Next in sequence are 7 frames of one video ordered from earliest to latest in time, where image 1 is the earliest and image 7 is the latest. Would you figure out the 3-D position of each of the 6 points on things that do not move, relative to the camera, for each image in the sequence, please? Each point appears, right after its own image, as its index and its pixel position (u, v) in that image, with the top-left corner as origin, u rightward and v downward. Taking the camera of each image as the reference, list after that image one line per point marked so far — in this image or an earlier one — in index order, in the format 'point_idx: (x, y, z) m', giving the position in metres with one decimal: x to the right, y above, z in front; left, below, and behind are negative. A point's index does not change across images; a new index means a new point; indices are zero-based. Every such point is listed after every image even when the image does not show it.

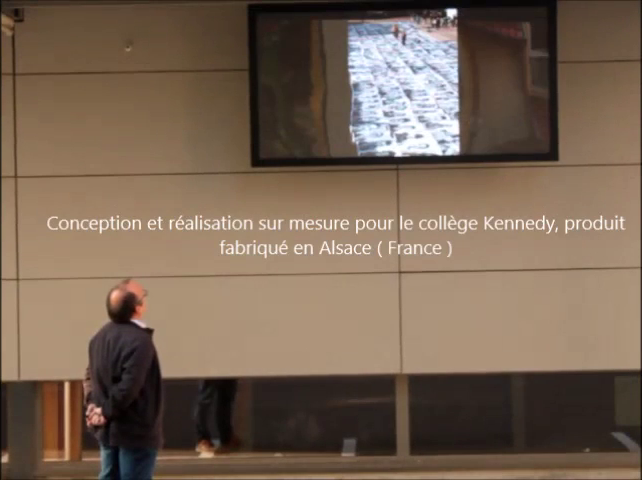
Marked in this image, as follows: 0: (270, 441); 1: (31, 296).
0: (-0.4, -1.5, +6.6) m
1: (-2.1, -0.4, +6.3) m
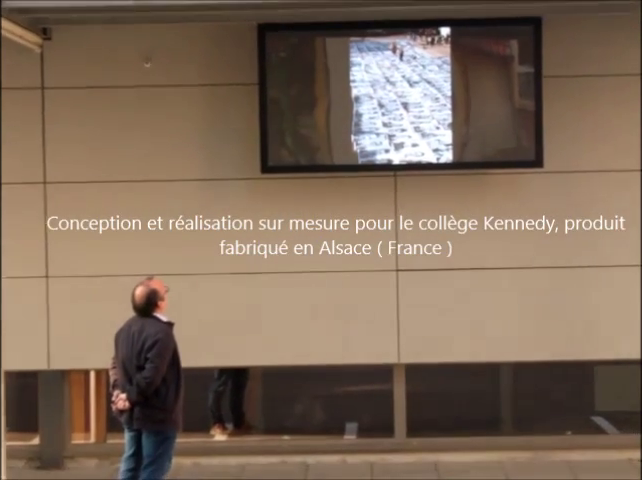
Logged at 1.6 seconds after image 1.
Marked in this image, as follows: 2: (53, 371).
0: (-0.3, -1.5, +7.2) m
1: (-2.1, -0.4, +6.9) m
2: (-2.2, -1.1, +6.9) m
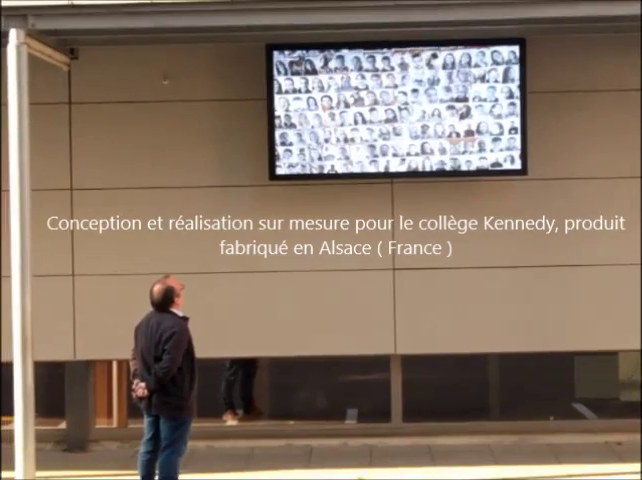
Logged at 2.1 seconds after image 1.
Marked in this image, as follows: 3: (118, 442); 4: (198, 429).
0: (-0.3, -1.5, +7.8) m
1: (-2.1, -0.4, +7.5) m
2: (-2.1, -1.1, +7.6) m
3: (-1.8, -1.8, +7.6) m
4: (-1.1, -1.7, +7.8) m
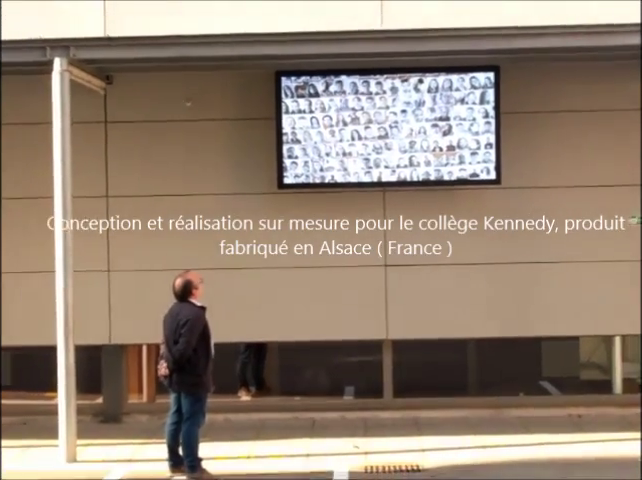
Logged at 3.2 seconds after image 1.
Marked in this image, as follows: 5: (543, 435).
0: (-0.3, -1.5, +9.0) m
1: (-2.0, -0.4, +8.7) m
2: (-2.1, -1.1, +8.7) m
3: (-1.8, -1.8, +8.8) m
4: (-1.1, -1.7, +9.0) m
5: (+2.1, -1.9, +8.3) m
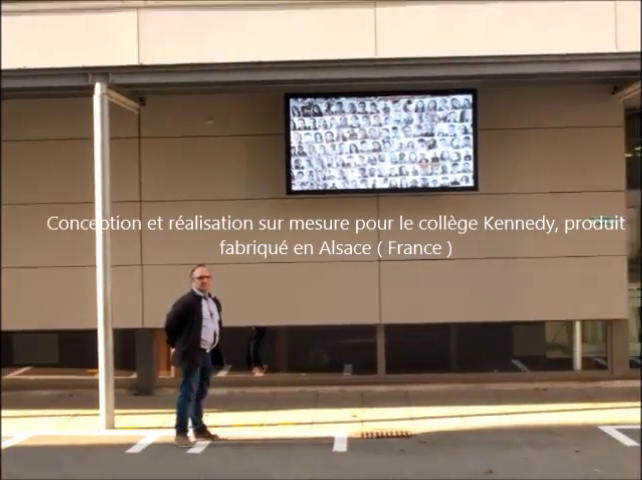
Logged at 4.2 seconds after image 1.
0: (-0.3, -1.5, +10.4) m
1: (-2.0, -0.4, +10.1) m
2: (-2.1, -1.1, +10.1) m
3: (-1.7, -1.8, +10.2) m
4: (-1.1, -1.7, +10.4) m
5: (+2.2, -1.9, +9.7) m
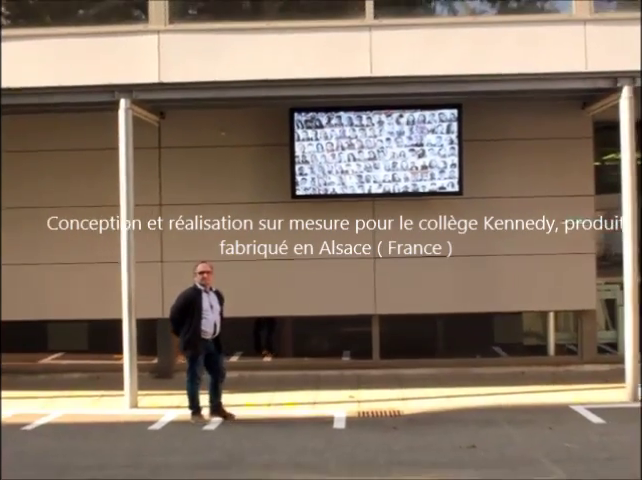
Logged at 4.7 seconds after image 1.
0: (-0.3, -1.5, +11.5) m
1: (-2.0, -0.4, +11.2) m
2: (-2.1, -1.0, +11.3) m
3: (-1.7, -1.8, +11.3) m
4: (-1.0, -1.7, +11.5) m
5: (+2.2, -1.8, +10.9) m
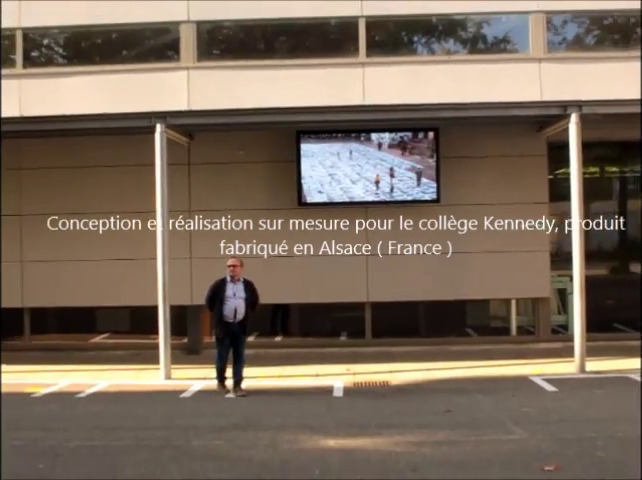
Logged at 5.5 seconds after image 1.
0: (-0.2, -1.5, +13.8) m
1: (-2.0, -0.4, +13.5) m
2: (-2.0, -1.0, +13.6) m
3: (-1.7, -1.8, +13.6) m
4: (-1.0, -1.7, +13.8) m
5: (+2.2, -1.8, +13.2) m
